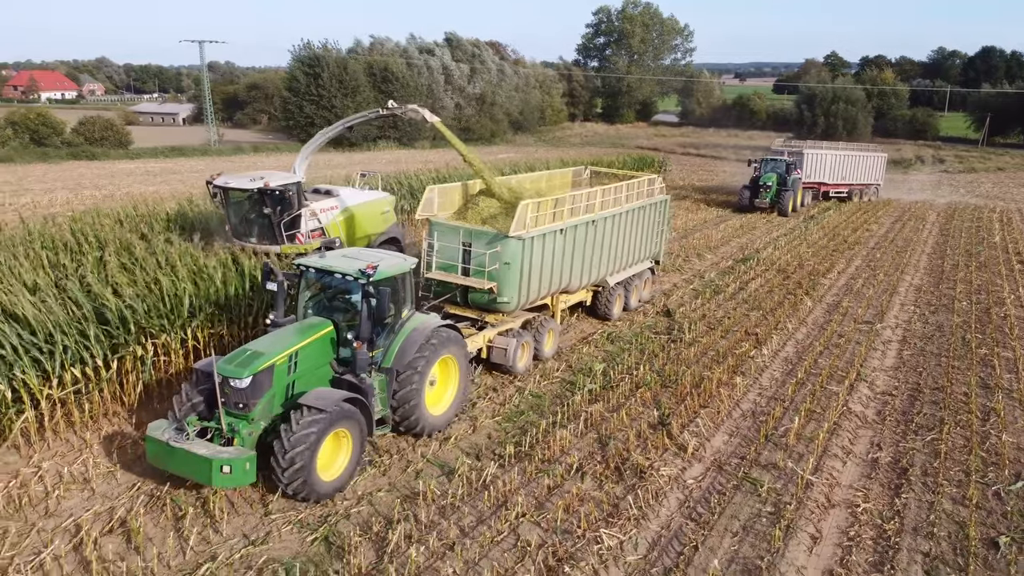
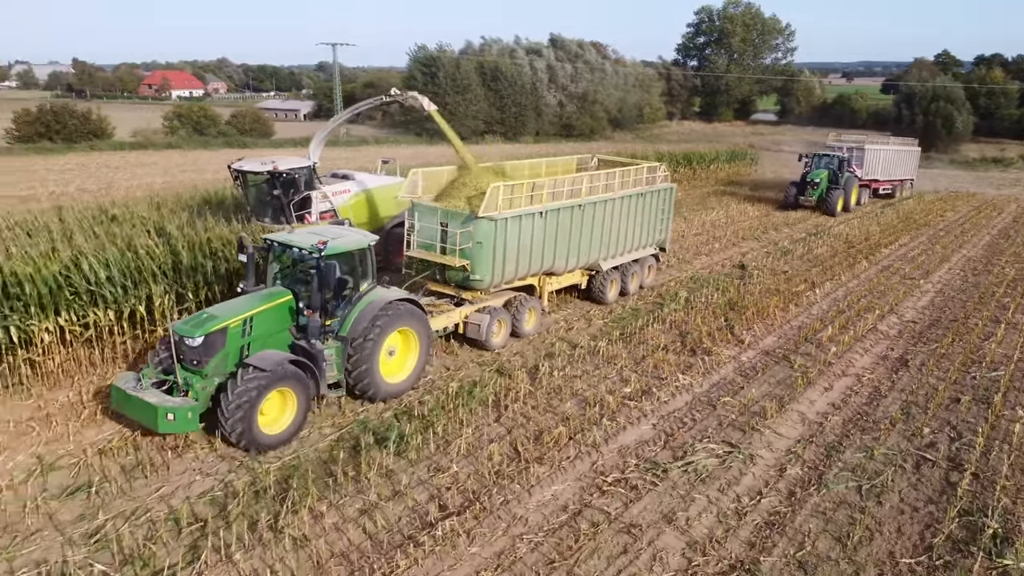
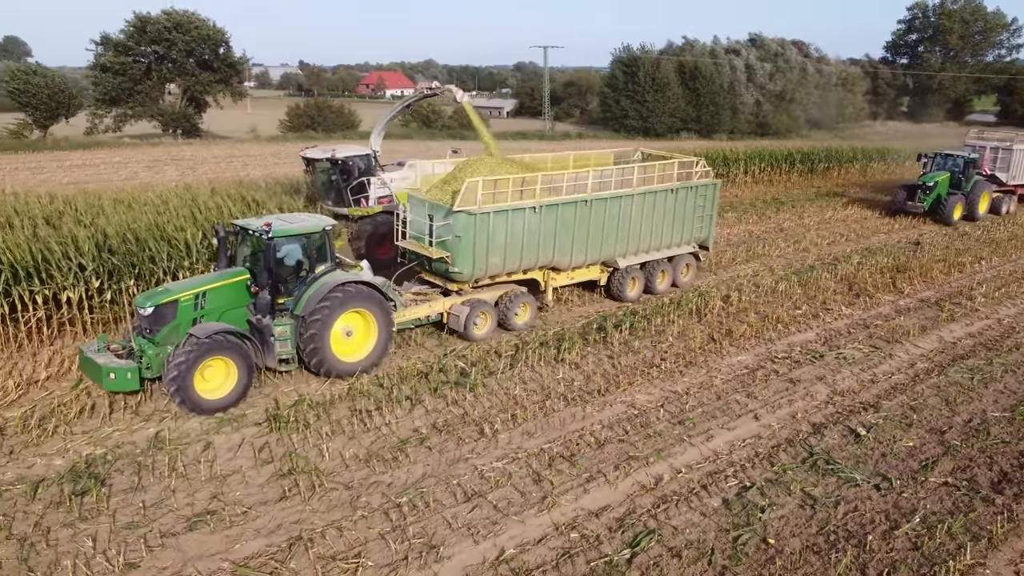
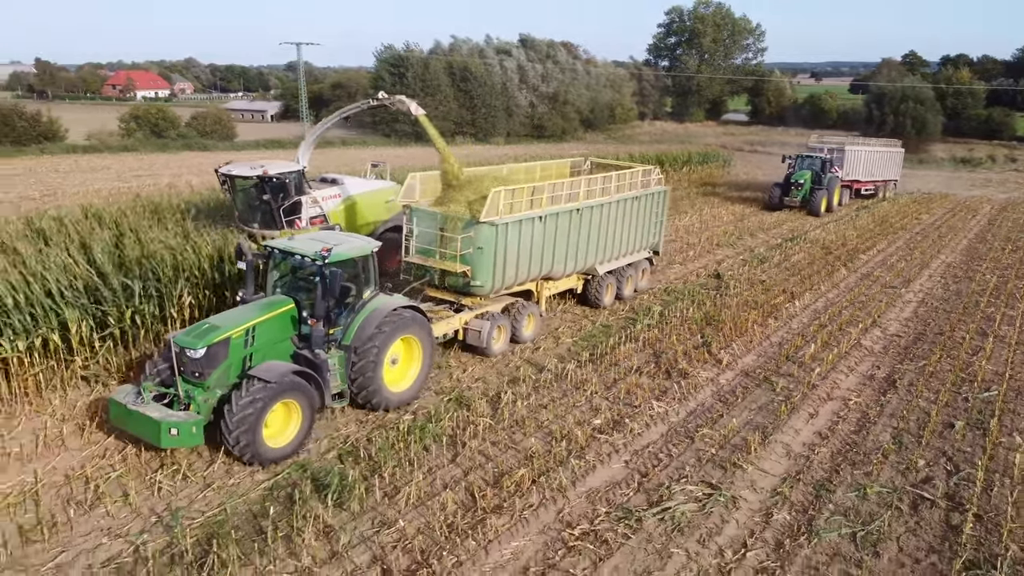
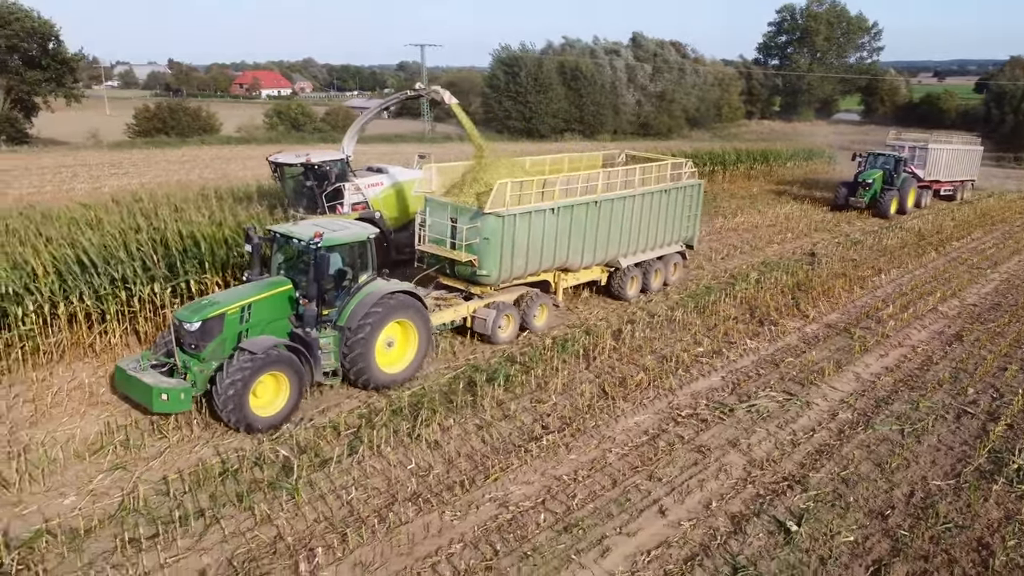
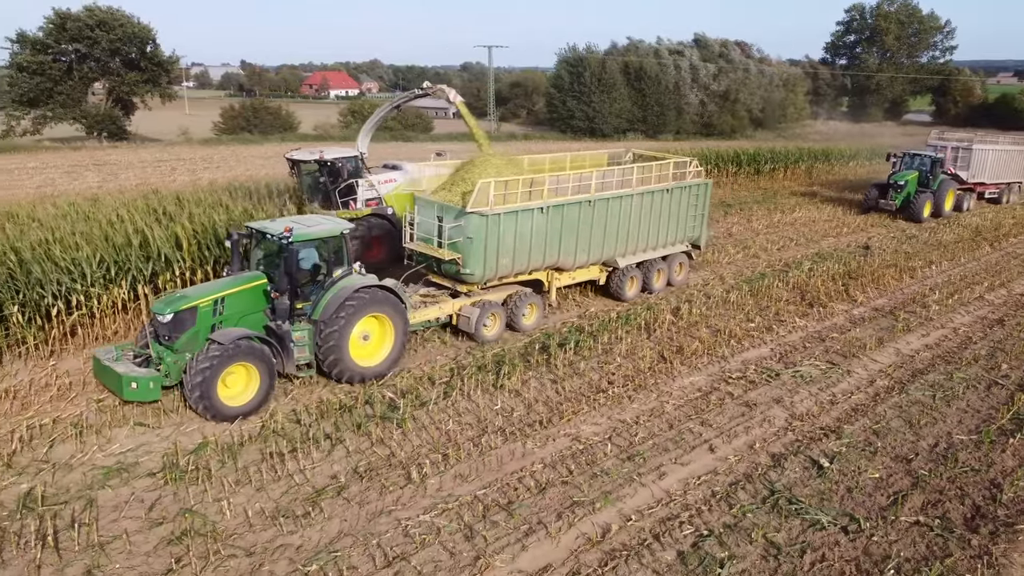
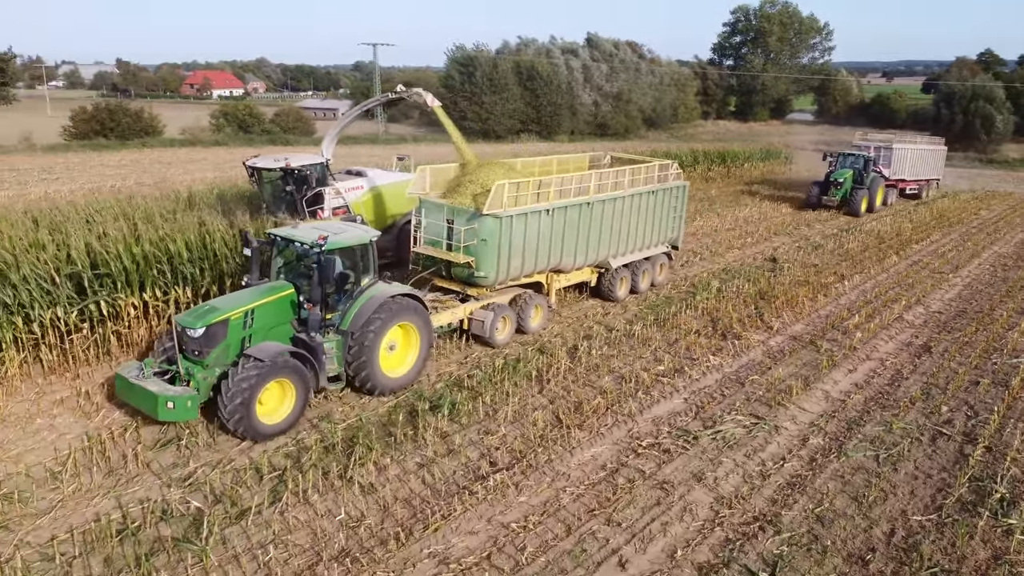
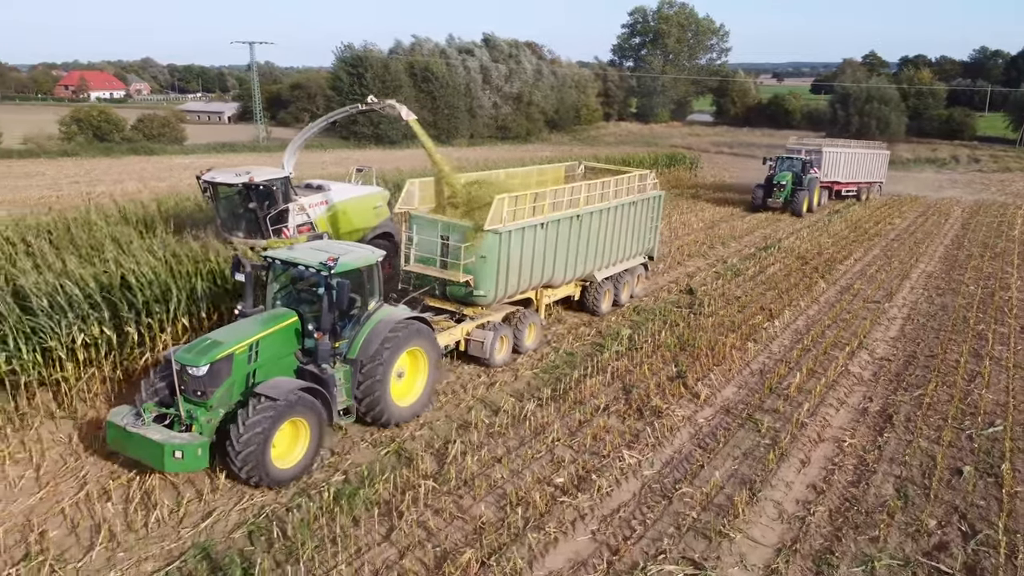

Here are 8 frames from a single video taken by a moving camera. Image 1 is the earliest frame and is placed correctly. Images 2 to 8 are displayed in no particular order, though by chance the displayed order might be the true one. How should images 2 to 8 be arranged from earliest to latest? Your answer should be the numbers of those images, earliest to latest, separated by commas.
8, 4, 2, 7, 5, 6, 3
